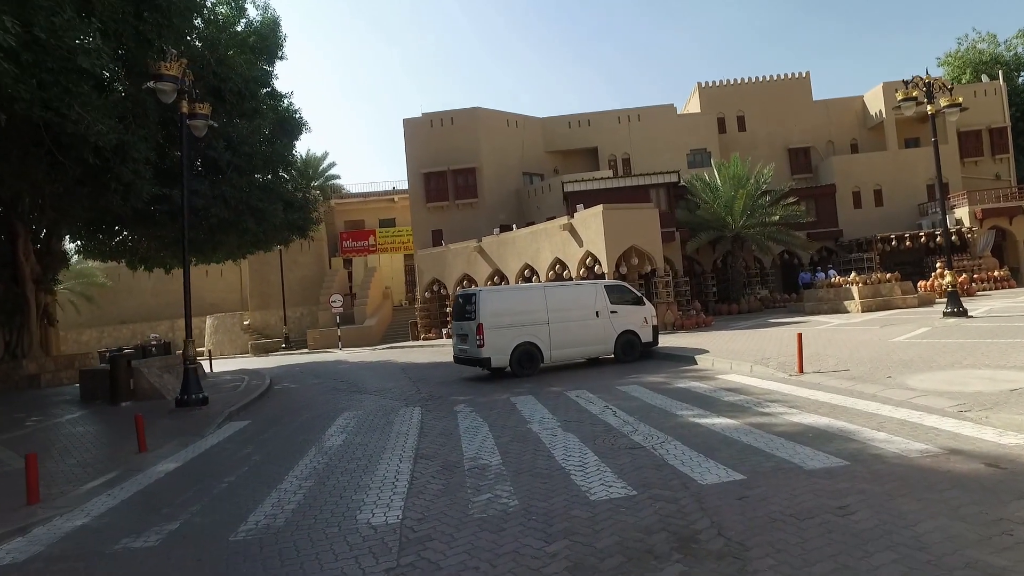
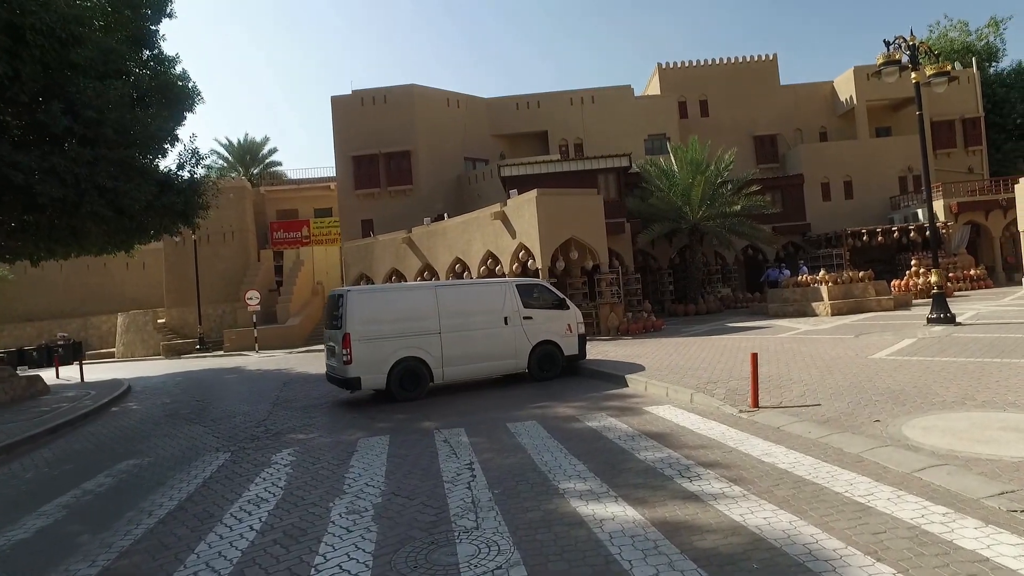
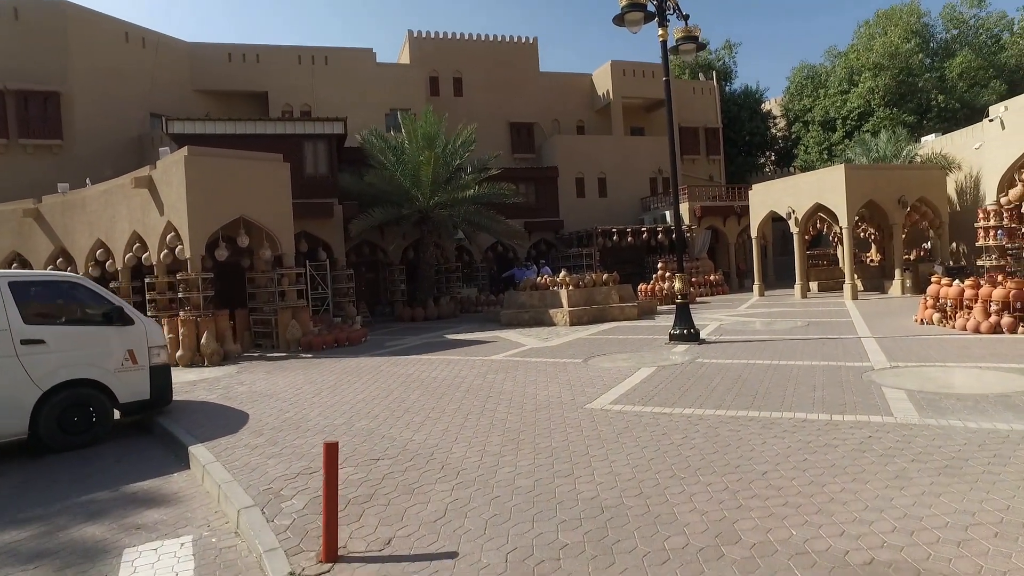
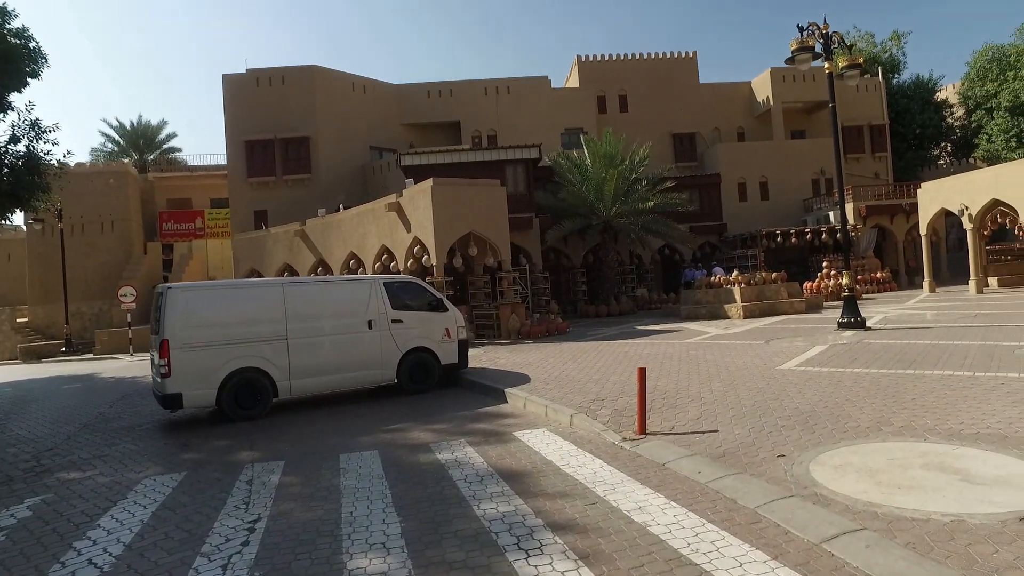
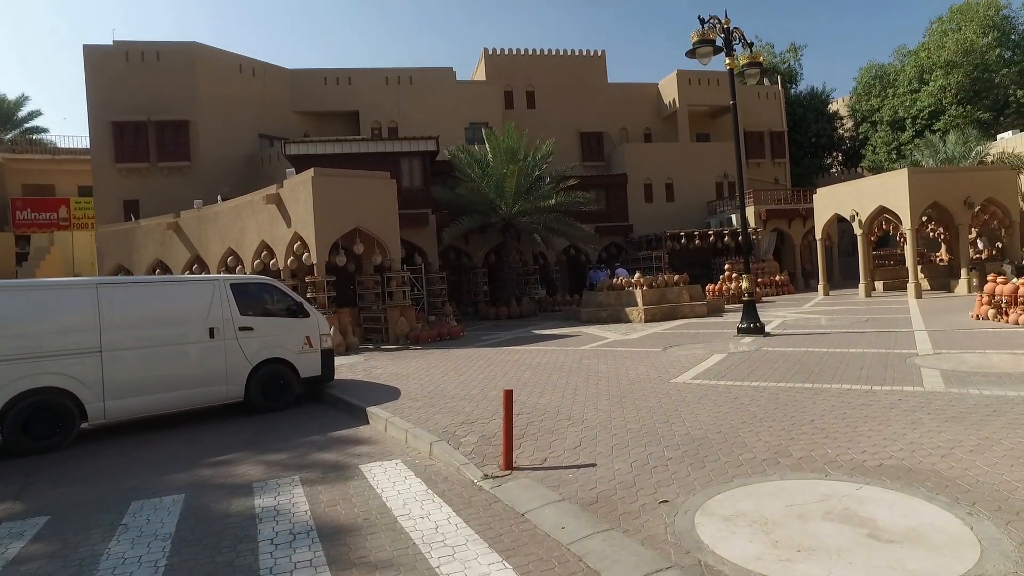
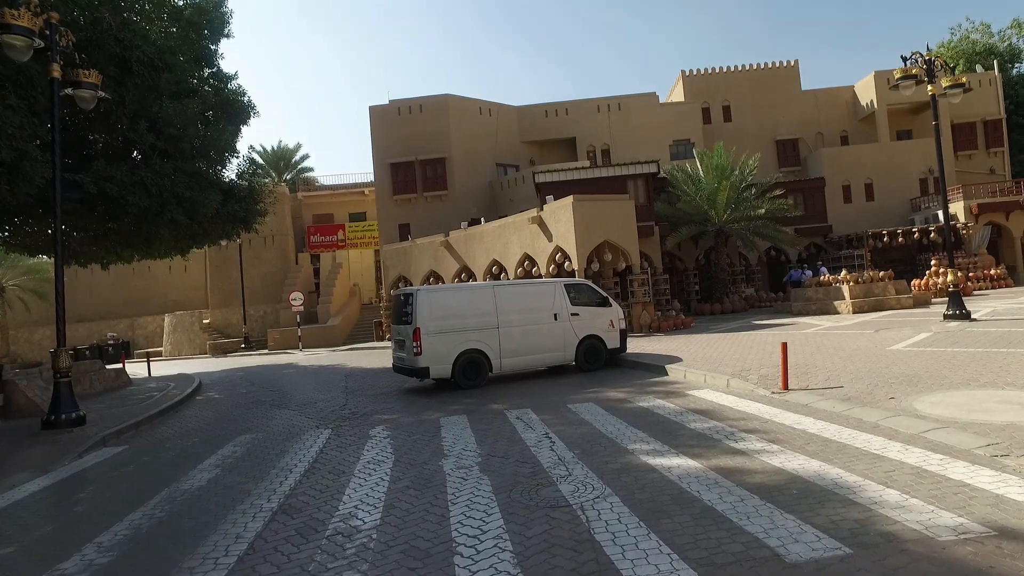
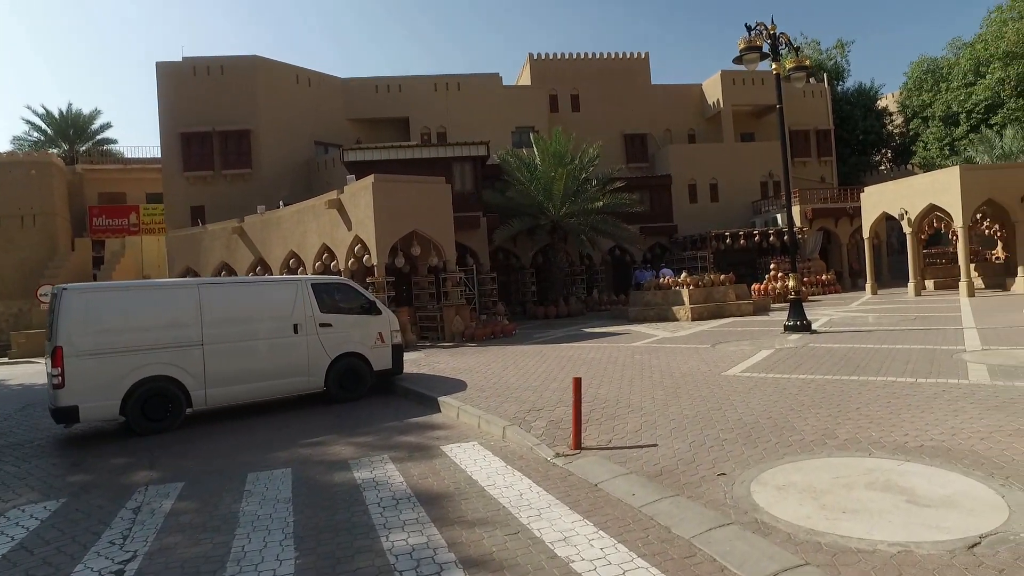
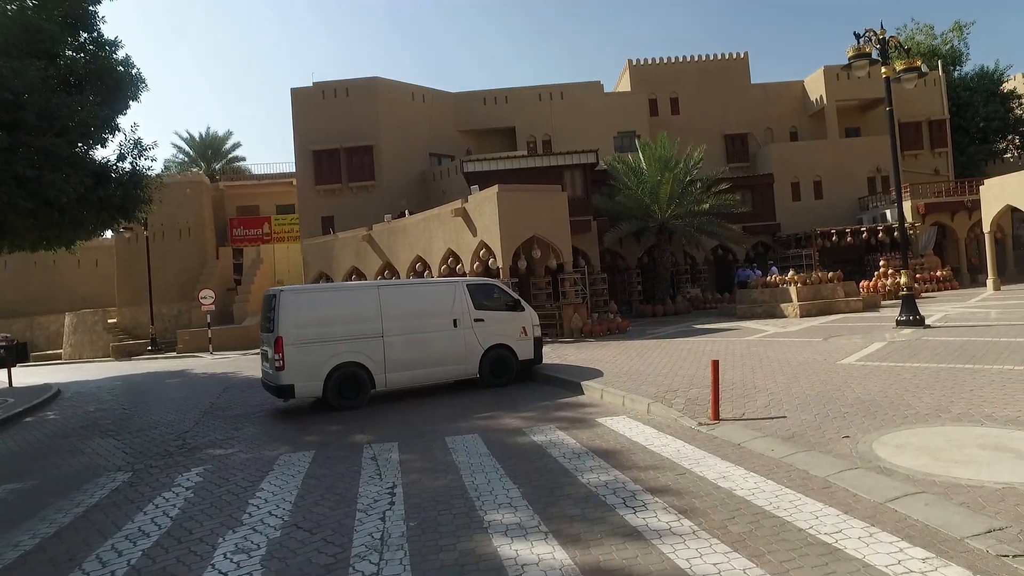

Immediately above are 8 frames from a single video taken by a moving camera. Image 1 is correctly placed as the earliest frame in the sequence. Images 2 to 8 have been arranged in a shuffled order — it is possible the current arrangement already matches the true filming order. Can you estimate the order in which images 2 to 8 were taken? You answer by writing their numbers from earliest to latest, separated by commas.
6, 2, 8, 4, 7, 5, 3
